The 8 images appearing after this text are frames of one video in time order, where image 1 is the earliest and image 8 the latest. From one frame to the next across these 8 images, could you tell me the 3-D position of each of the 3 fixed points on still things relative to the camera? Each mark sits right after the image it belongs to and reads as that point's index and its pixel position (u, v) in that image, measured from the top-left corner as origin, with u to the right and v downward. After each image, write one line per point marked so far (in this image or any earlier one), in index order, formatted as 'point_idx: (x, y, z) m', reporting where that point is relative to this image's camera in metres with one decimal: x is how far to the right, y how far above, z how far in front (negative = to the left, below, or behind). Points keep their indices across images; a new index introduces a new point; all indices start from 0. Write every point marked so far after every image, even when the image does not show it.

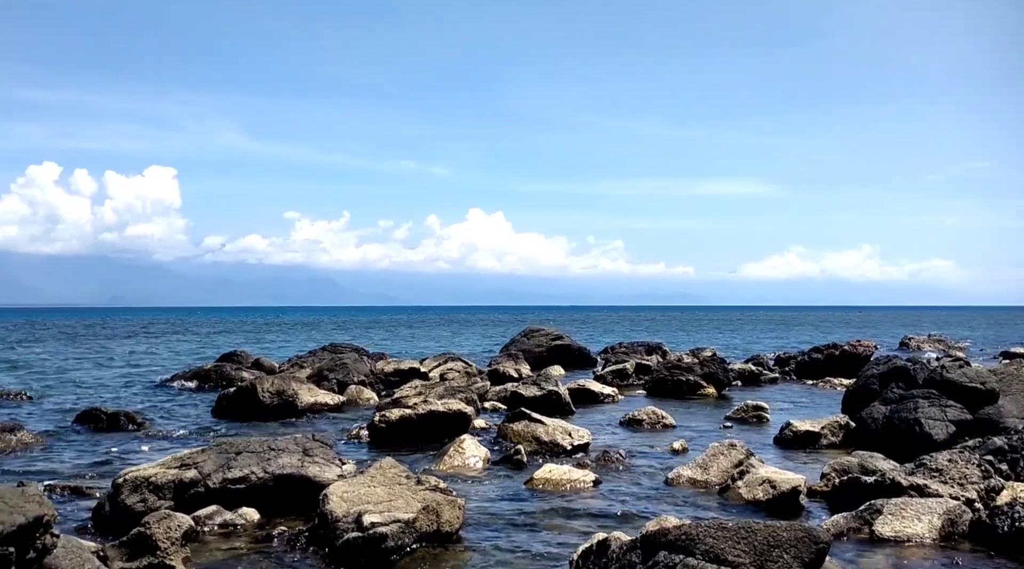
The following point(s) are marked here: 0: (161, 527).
0: (-6.1, -4.2, +20.3) m
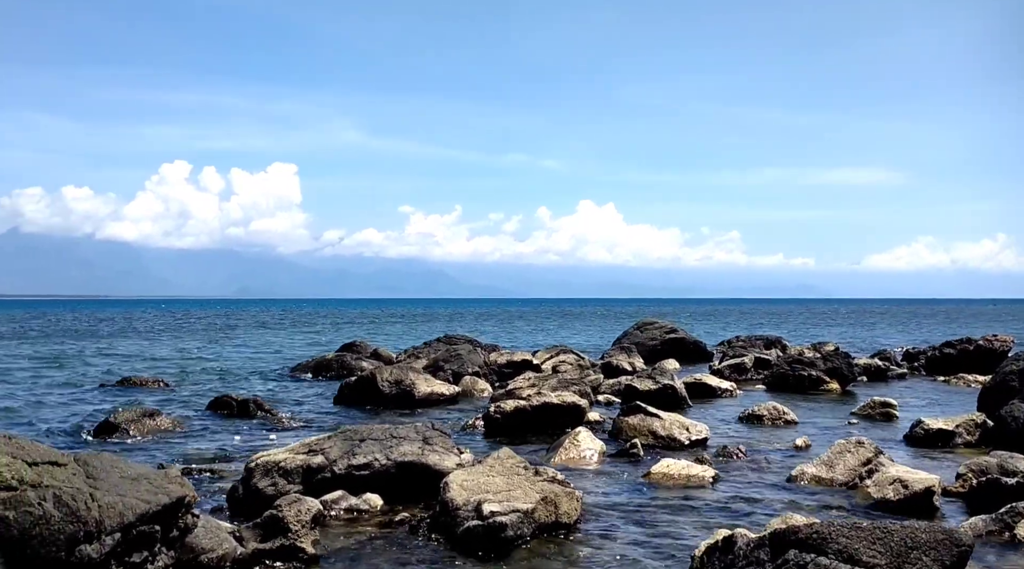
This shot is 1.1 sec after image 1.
0: (-3.9, -4.0, +20.8) m
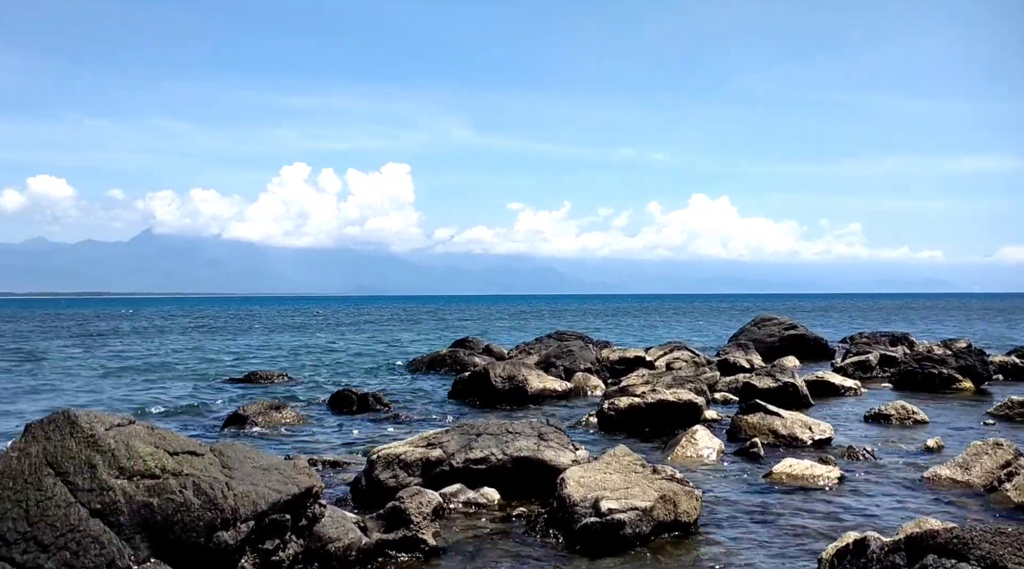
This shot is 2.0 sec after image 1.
0: (-1.8, -3.9, +20.9) m
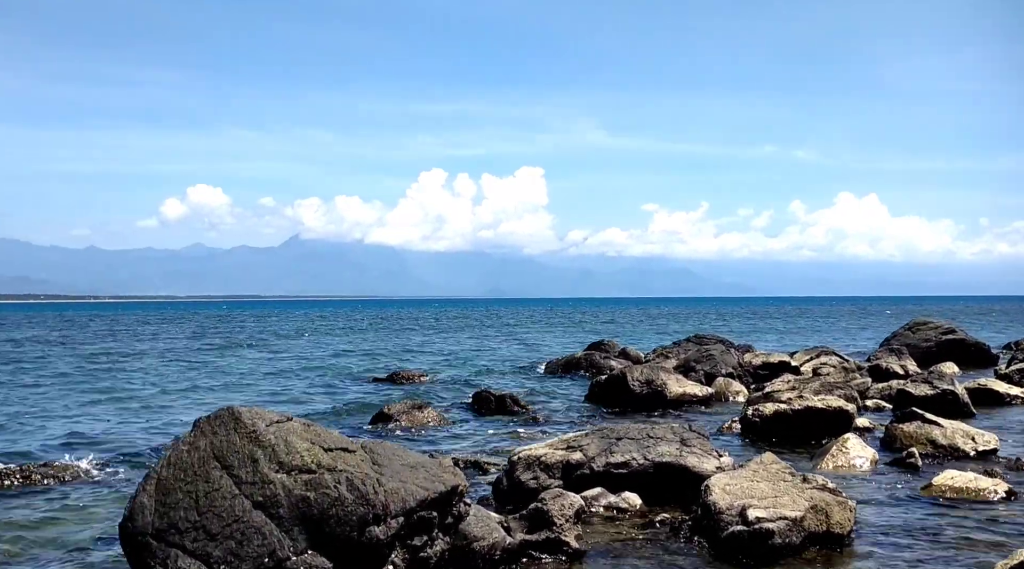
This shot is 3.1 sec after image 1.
0: (+0.8, -3.8, +20.4) m
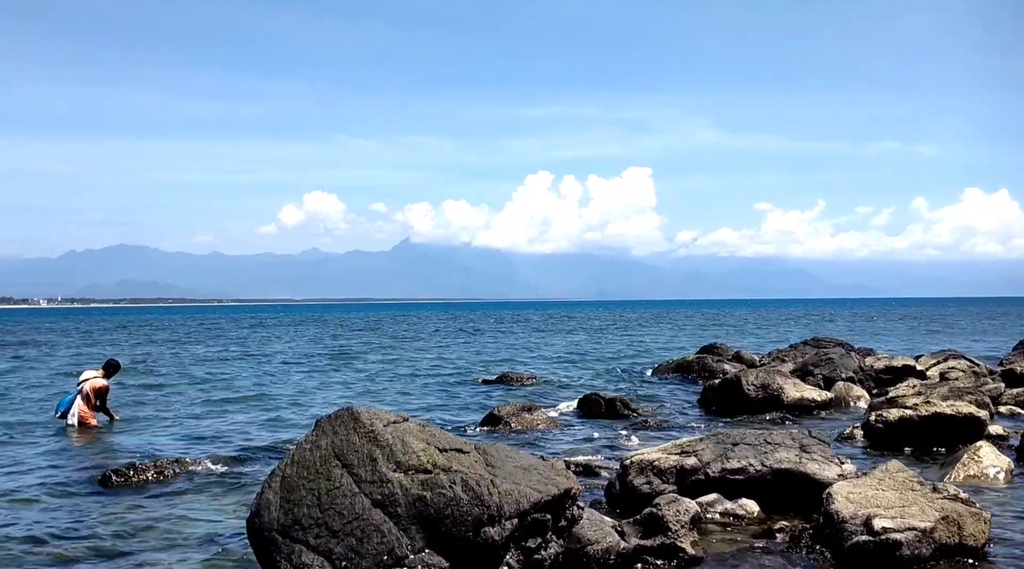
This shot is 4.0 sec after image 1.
0: (+2.7, -3.8, +19.7) m
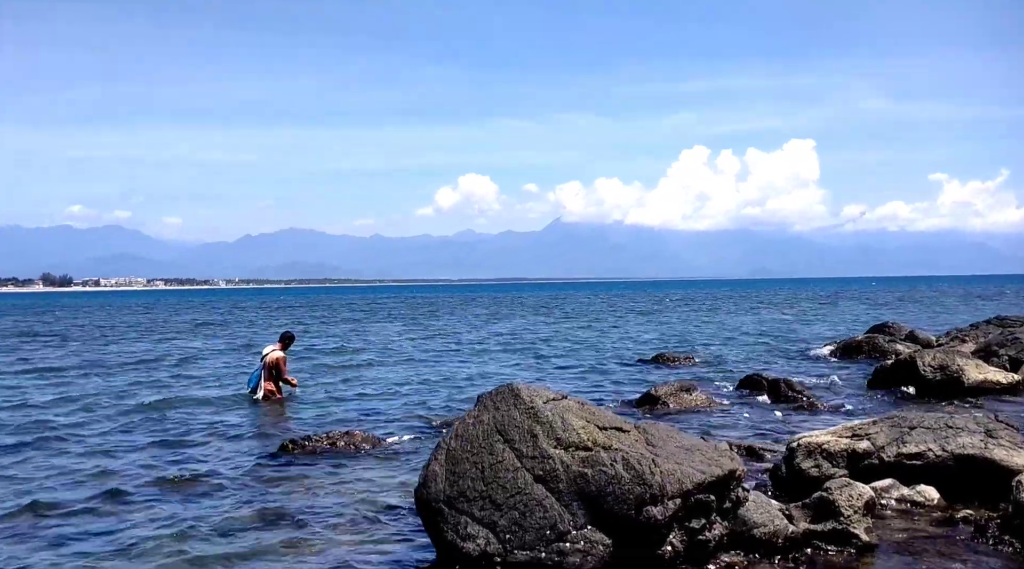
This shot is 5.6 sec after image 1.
0: (+5.3, -3.3, +18.5) m
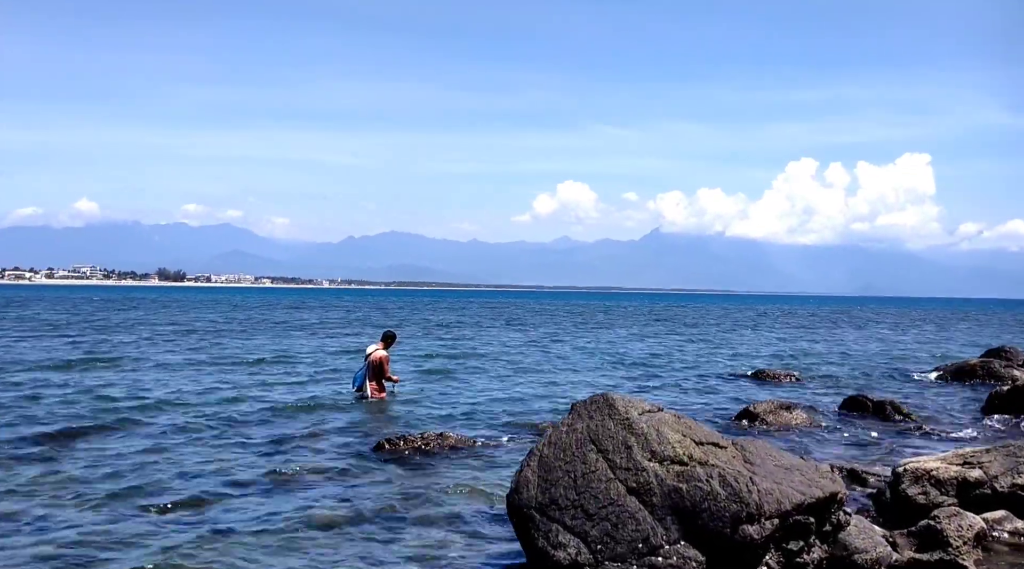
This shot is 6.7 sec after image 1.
0: (+6.8, -3.6, +17.6) m
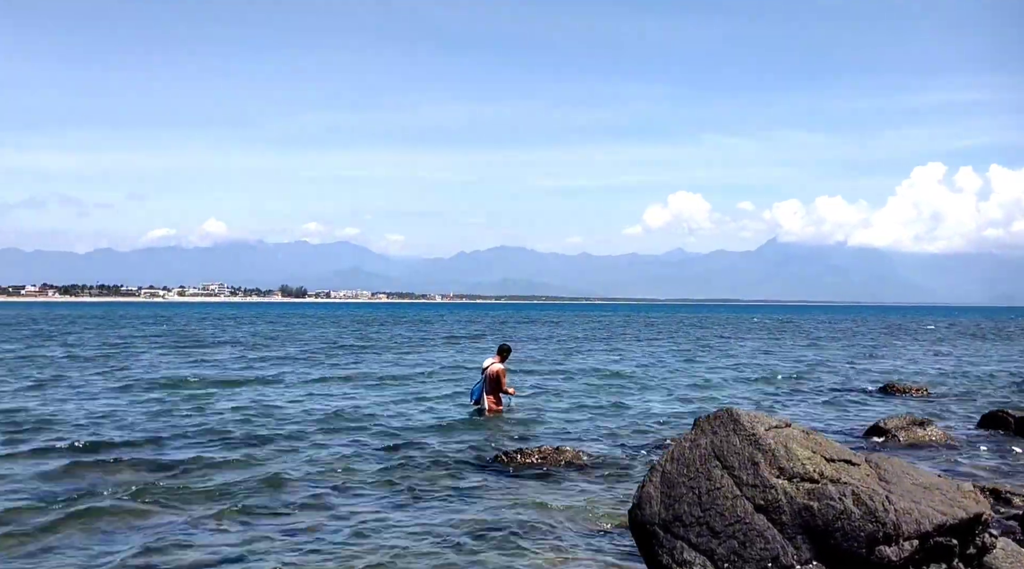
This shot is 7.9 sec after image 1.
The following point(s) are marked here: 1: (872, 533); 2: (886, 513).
0: (+8.6, -3.7, +16.4) m
1: (+4.6, -3.1, +14.2) m
2: (+4.8, -2.8, +14.2) m
